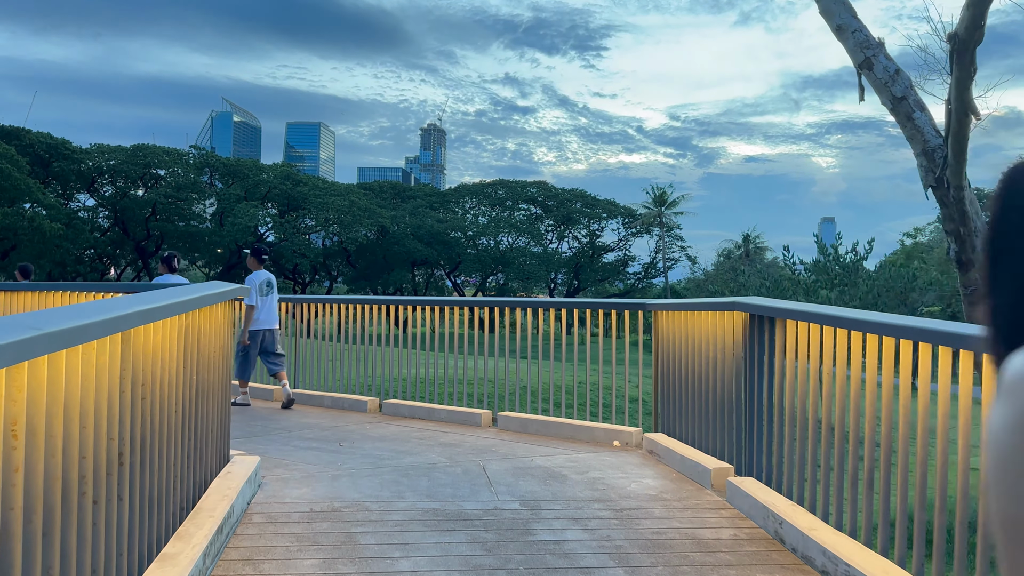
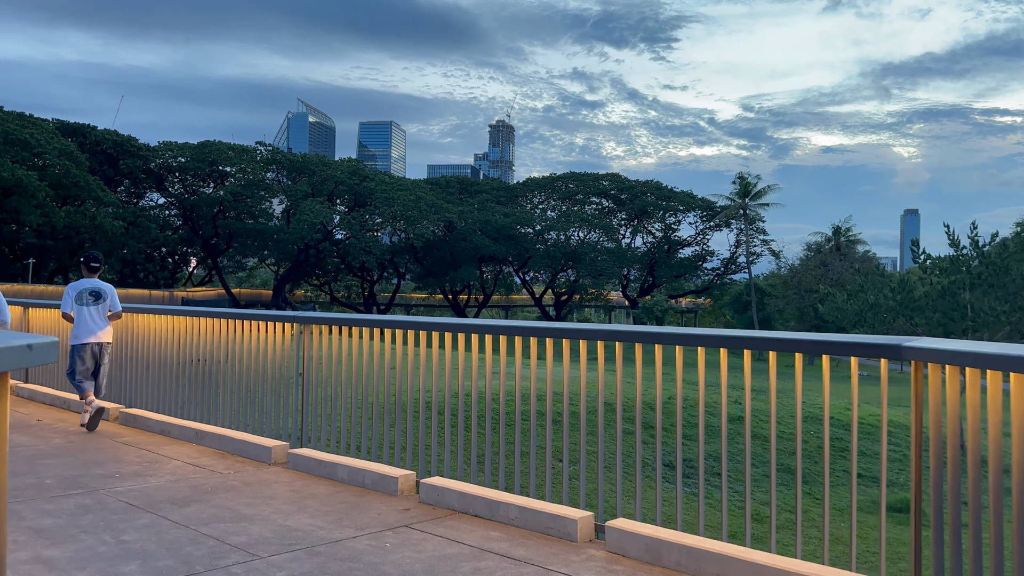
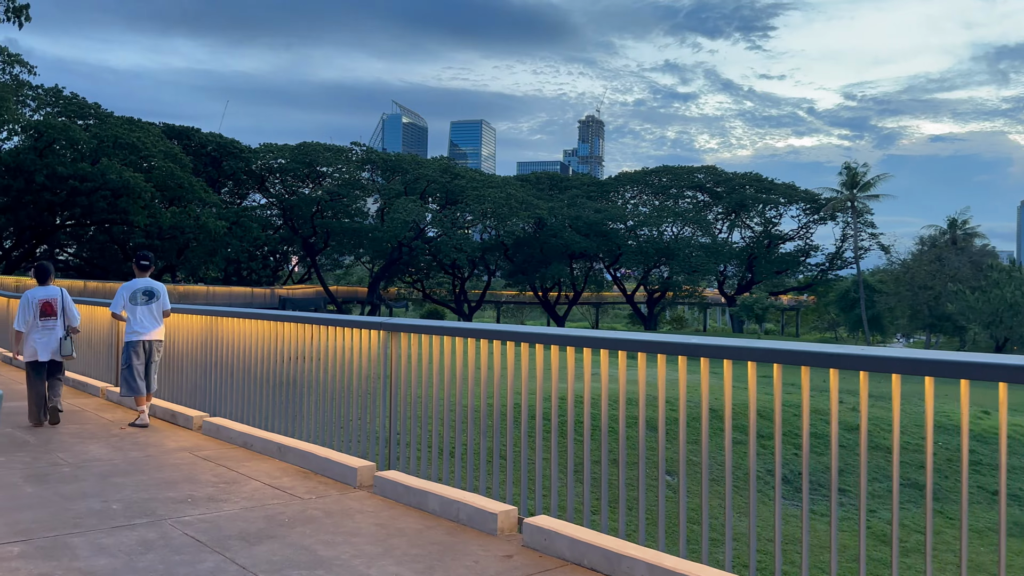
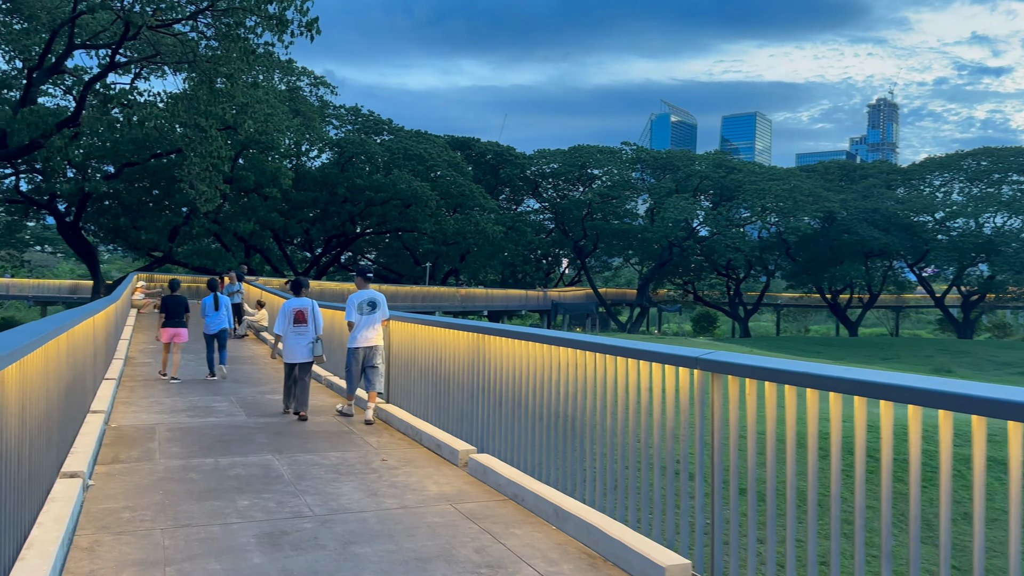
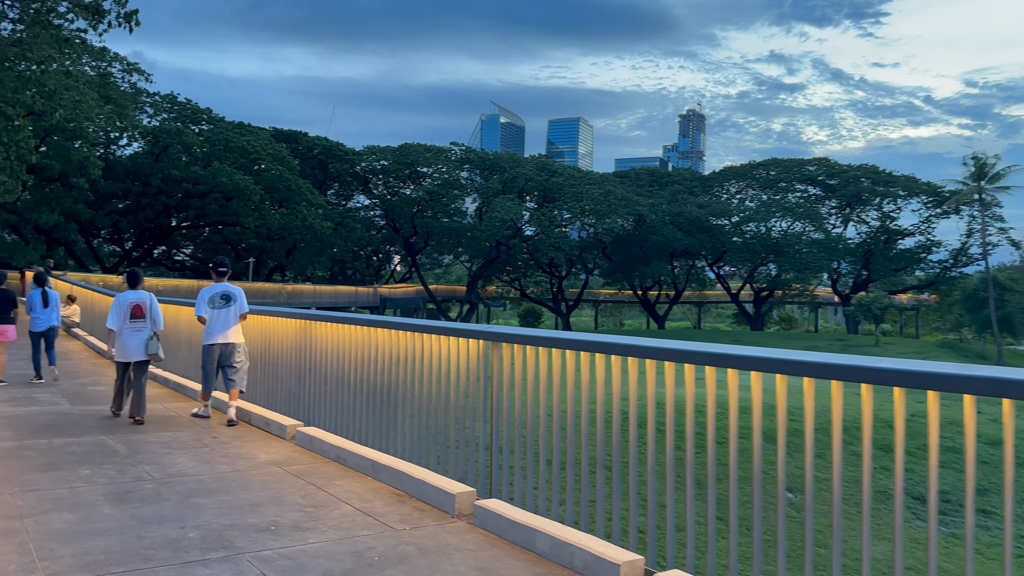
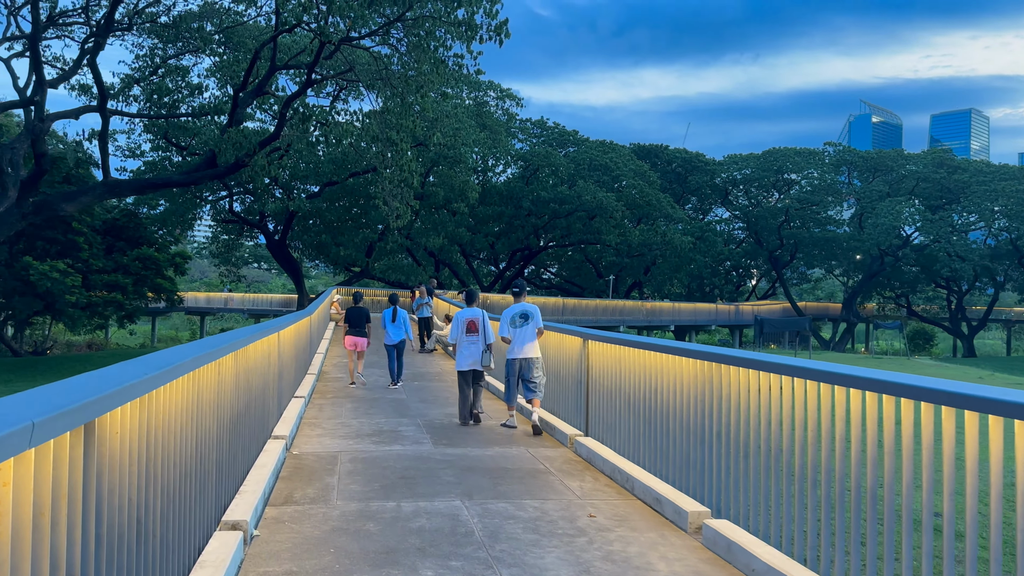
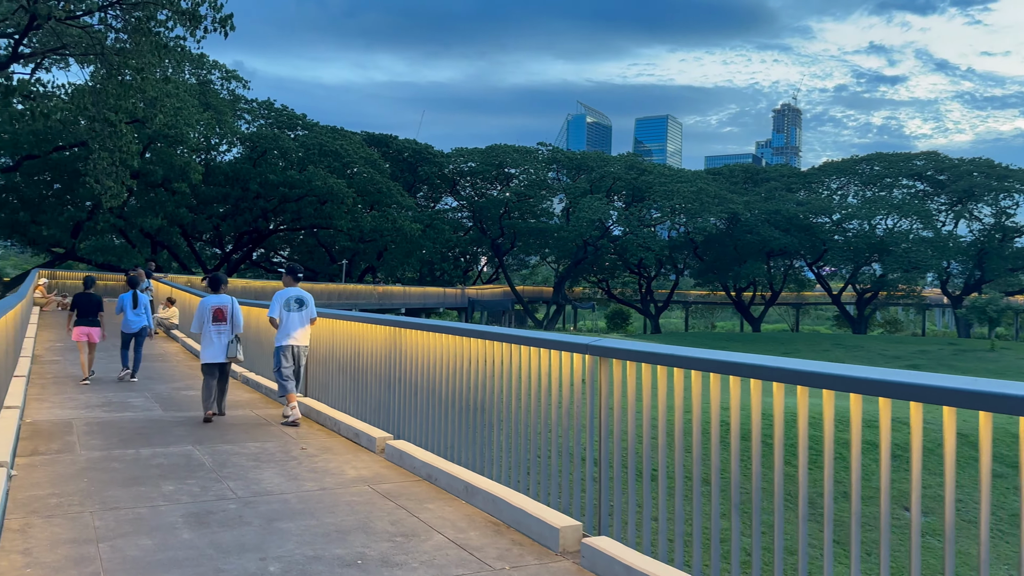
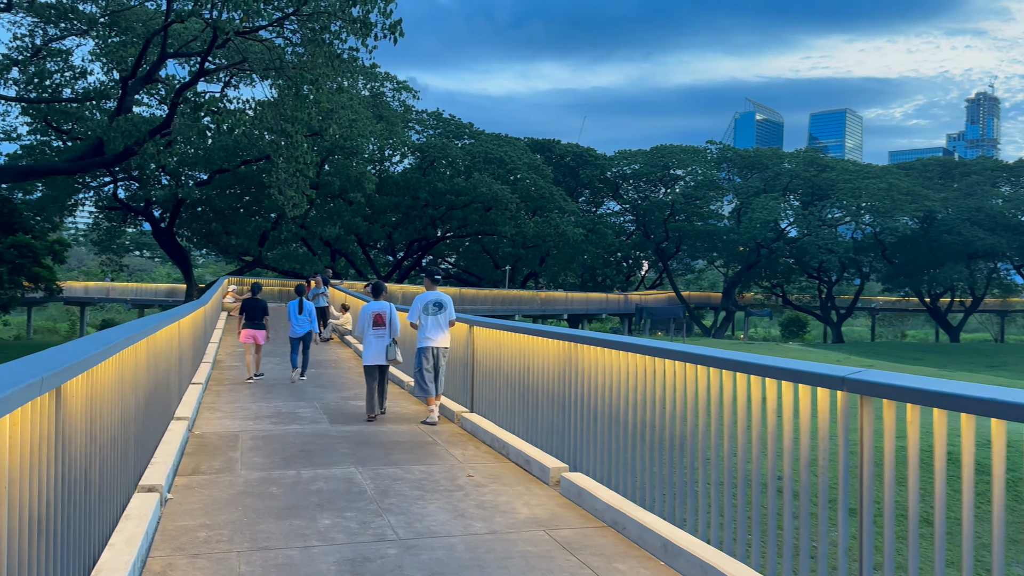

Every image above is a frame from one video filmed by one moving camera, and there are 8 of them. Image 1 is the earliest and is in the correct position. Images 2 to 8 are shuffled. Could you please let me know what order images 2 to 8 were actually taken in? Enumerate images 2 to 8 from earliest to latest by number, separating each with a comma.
2, 3, 5, 7, 4, 8, 6
